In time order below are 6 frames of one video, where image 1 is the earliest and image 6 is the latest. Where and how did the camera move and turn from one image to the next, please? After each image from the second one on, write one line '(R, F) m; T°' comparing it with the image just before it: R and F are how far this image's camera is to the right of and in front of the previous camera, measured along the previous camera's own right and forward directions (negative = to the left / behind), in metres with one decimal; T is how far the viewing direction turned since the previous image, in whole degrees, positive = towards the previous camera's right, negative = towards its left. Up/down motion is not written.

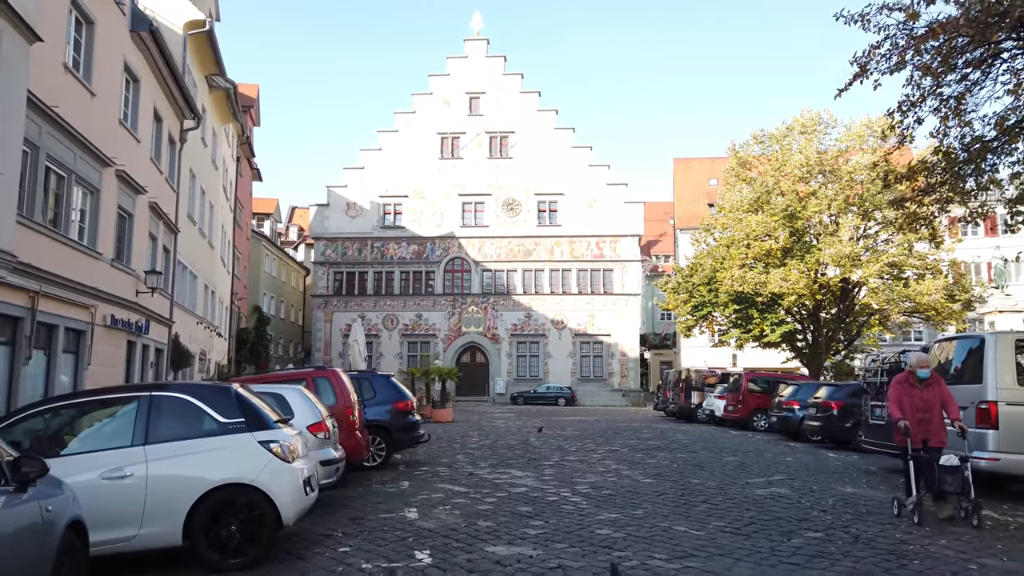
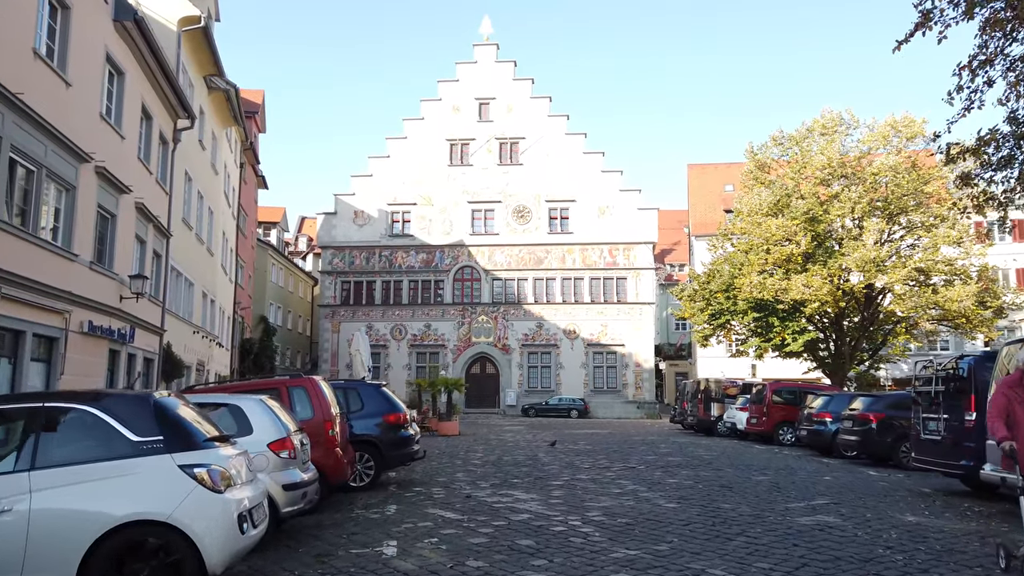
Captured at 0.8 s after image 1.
(+0.1, +1.2) m; -1°
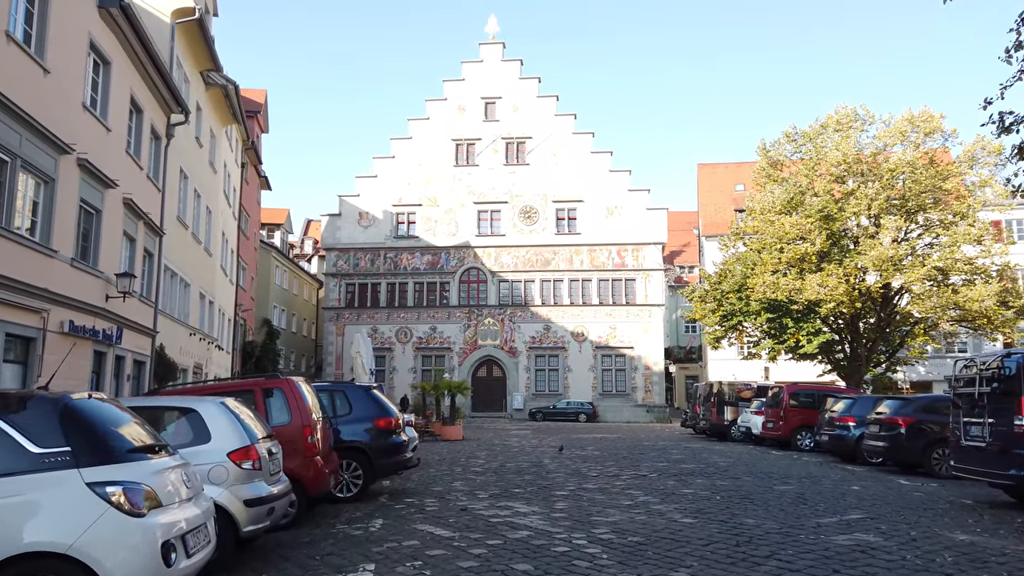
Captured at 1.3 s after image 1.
(+0.1, +0.8) m; -1°
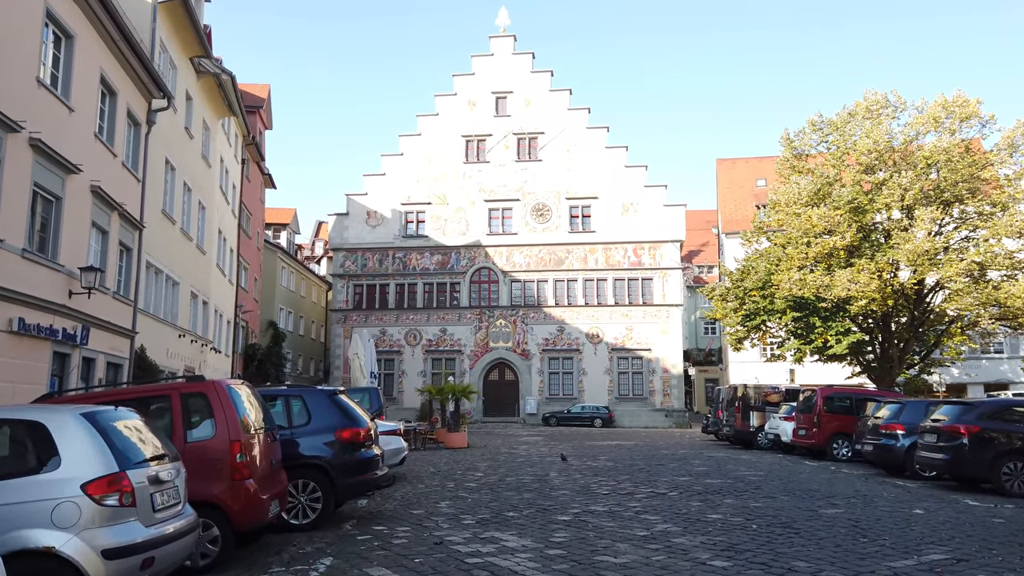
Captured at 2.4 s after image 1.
(+0.3, +1.6) m; -1°
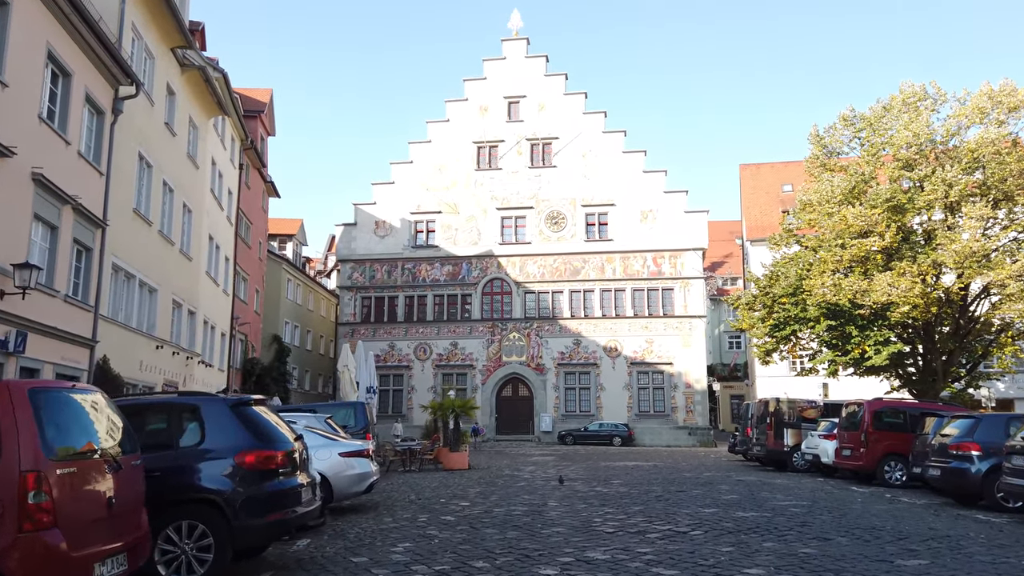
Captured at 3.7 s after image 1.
(+0.5, +2.0) m; -2°
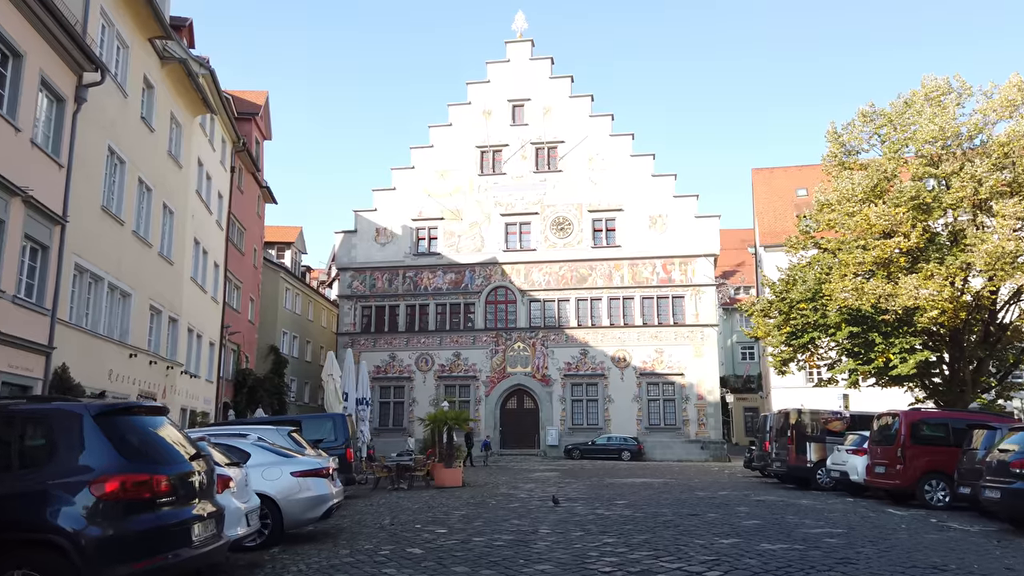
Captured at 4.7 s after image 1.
(+0.3, +1.5) m; -1°
